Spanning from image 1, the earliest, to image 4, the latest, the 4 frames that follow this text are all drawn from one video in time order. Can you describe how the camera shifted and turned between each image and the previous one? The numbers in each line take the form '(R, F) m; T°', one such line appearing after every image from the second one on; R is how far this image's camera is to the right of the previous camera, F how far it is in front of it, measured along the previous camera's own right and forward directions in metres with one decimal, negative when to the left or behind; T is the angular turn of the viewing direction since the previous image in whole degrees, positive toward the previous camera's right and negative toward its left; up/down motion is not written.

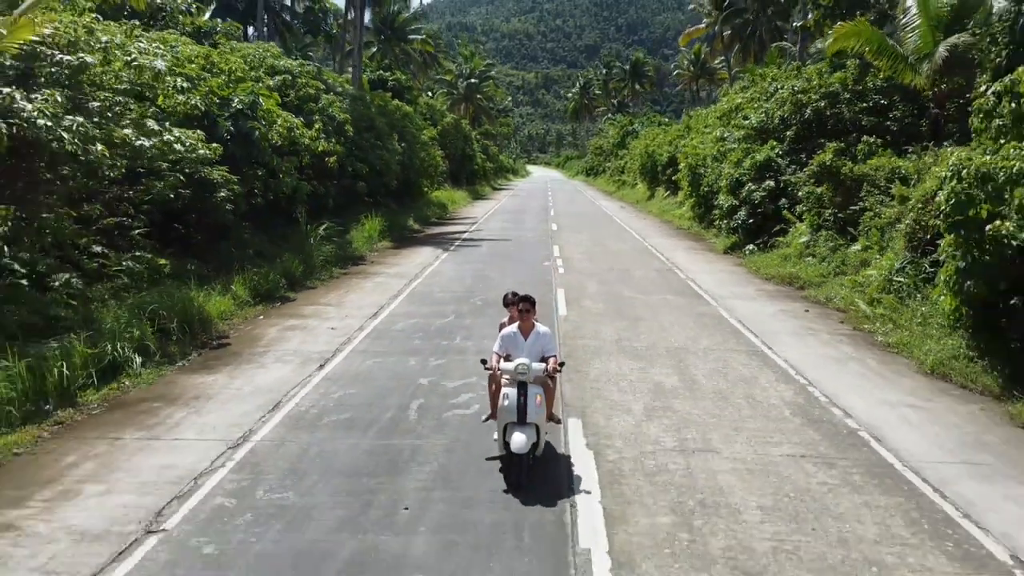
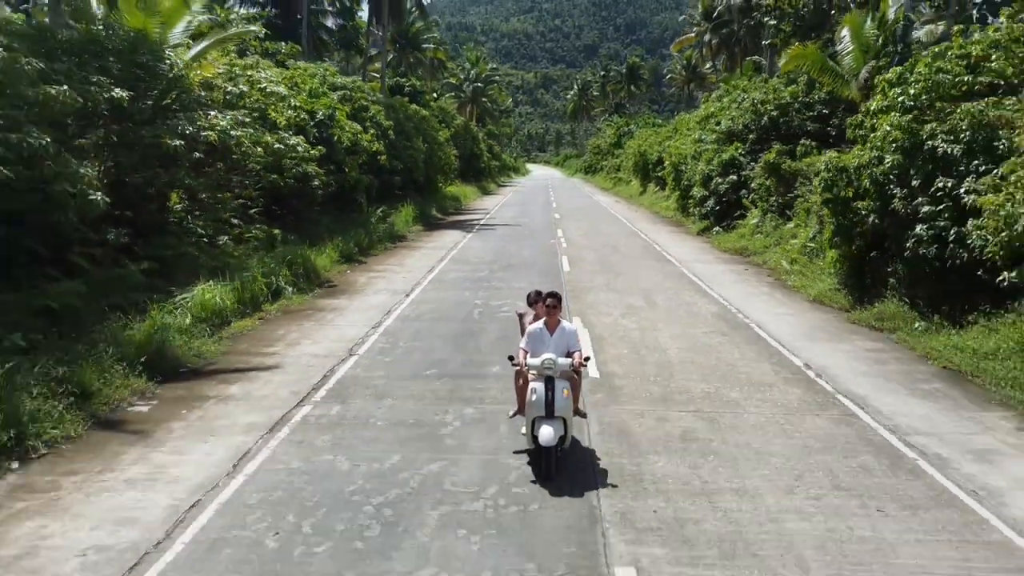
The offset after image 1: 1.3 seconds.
(-0.4, -5.2) m; 0°
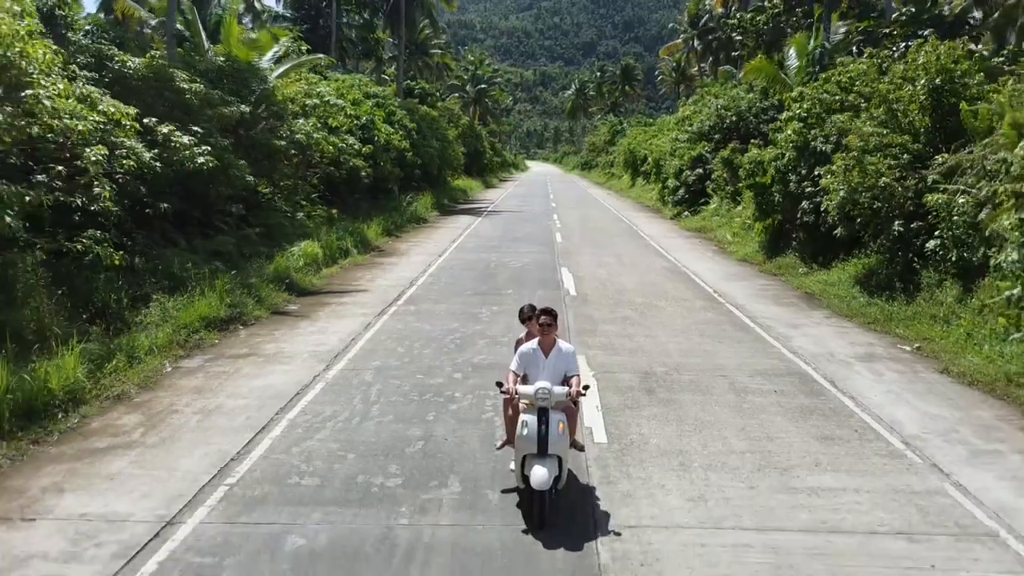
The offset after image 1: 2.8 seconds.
(-0.2, -5.5) m; 0°
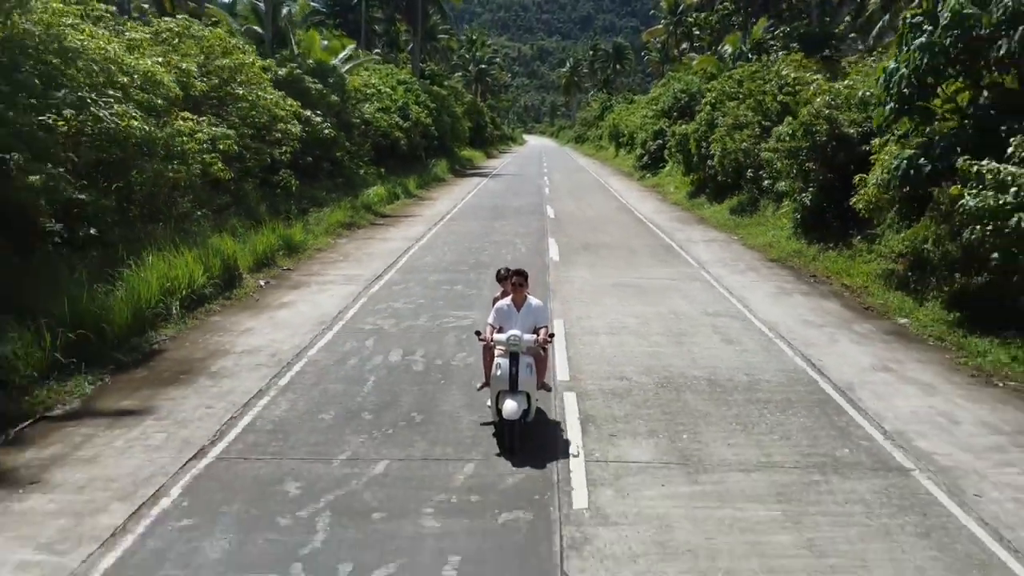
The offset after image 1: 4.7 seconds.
(-0.1, -9.1) m; 0°
